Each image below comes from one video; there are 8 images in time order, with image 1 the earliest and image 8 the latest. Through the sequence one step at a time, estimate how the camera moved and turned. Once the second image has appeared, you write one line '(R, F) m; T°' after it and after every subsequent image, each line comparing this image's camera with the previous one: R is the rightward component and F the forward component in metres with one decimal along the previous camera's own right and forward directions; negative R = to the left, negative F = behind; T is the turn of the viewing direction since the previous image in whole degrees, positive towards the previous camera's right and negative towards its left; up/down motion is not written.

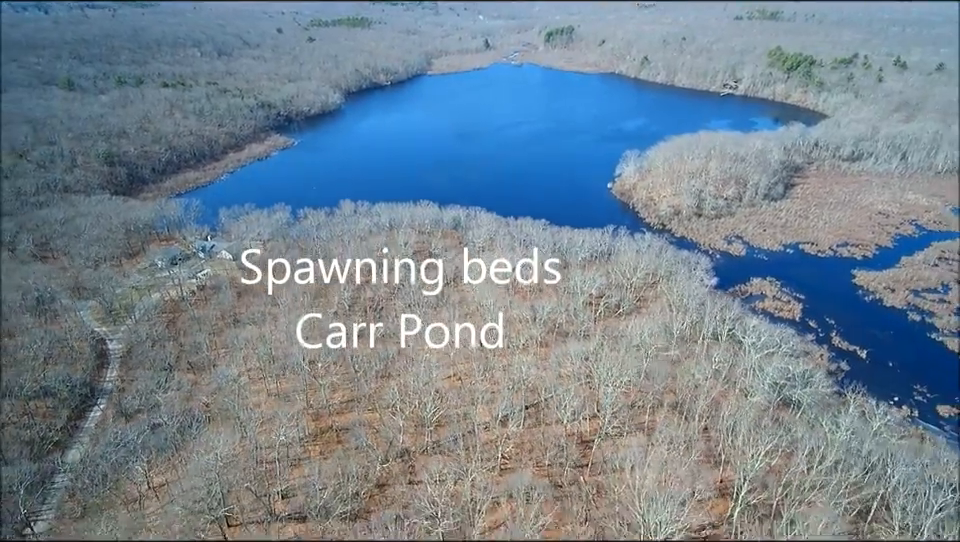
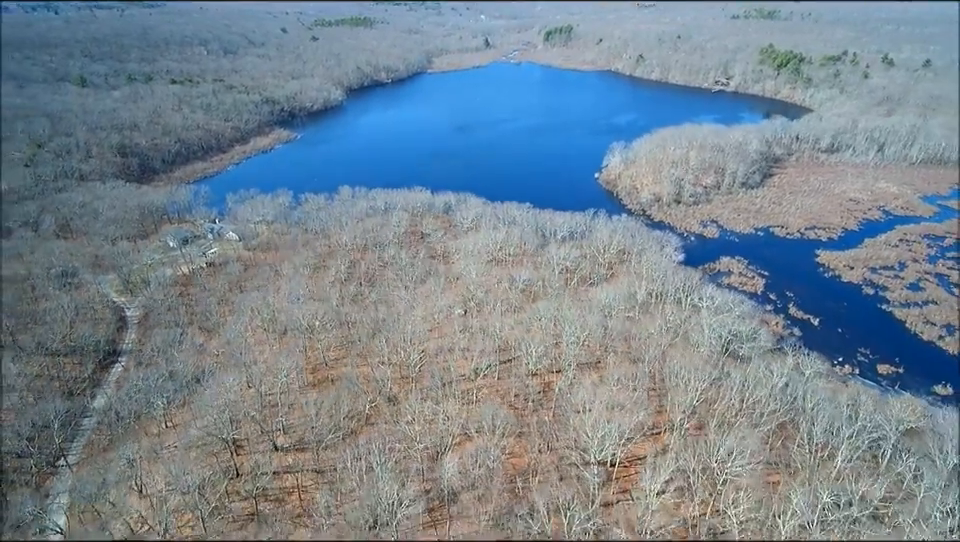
(+0.9, -2.1) m; 0°
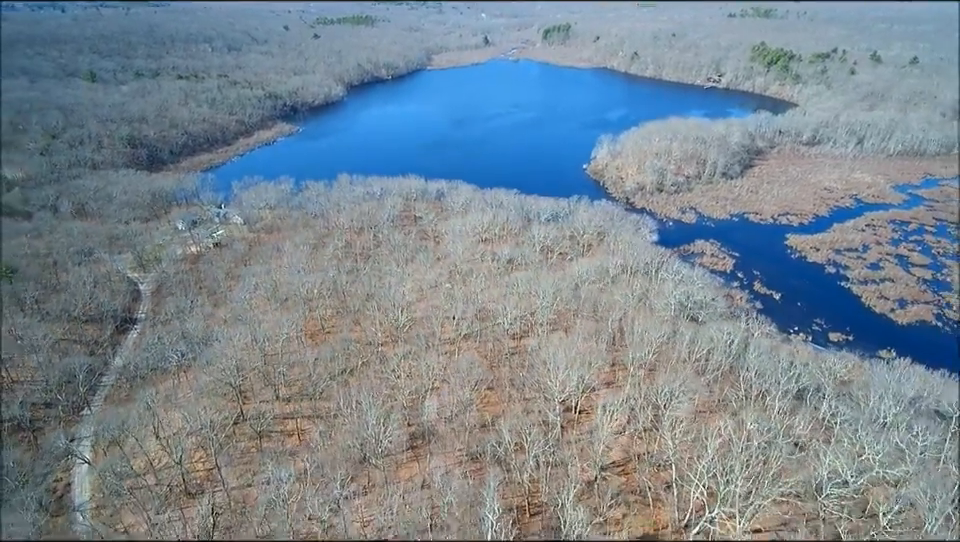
(+0.8, -1.9) m; 0°
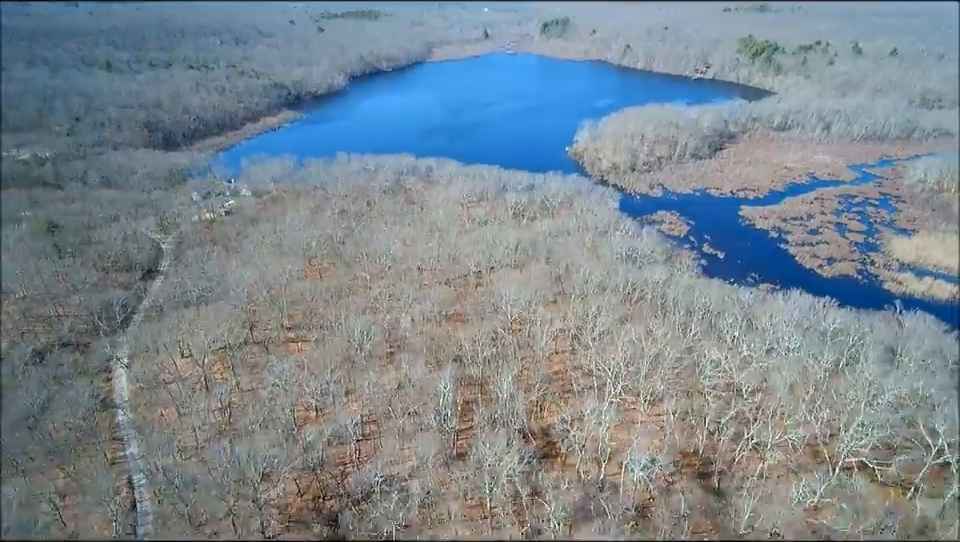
(+1.5, -3.6) m; -1°
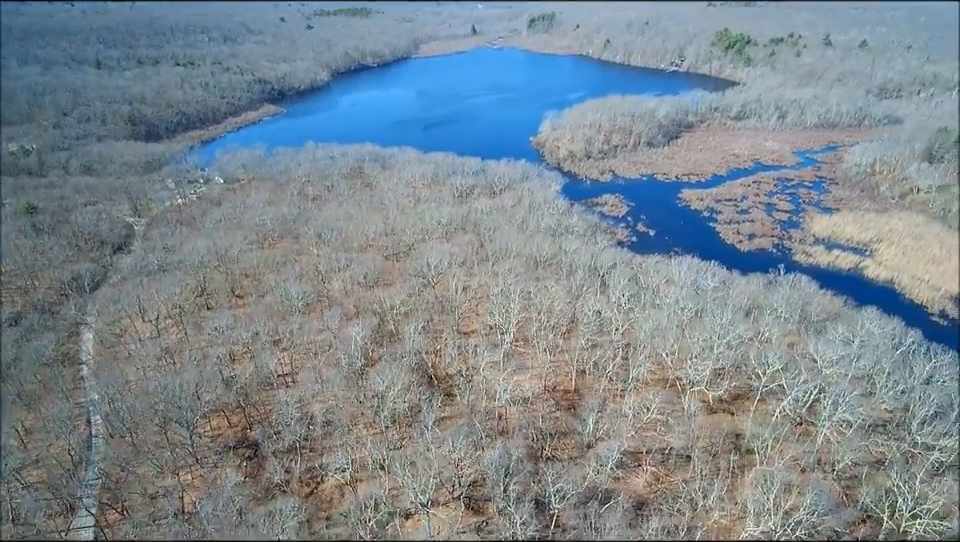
(+3.3, -2.4) m; 0°
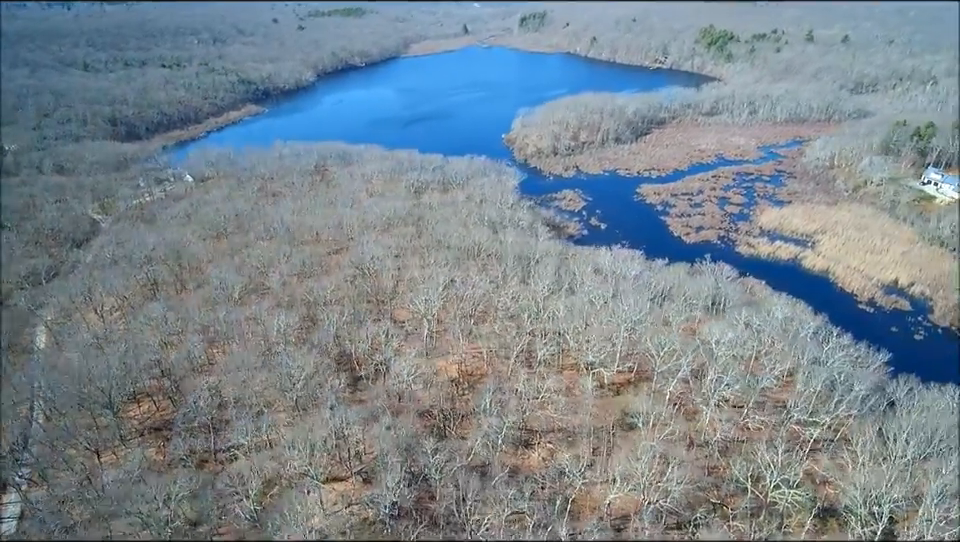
(+3.1, -0.8) m; -1°
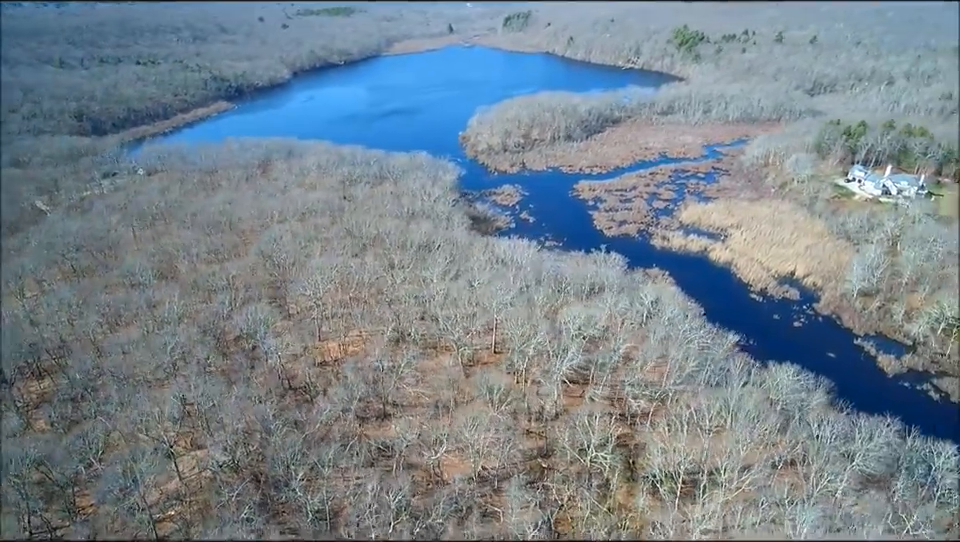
(+4.4, -1.1) m; 0°
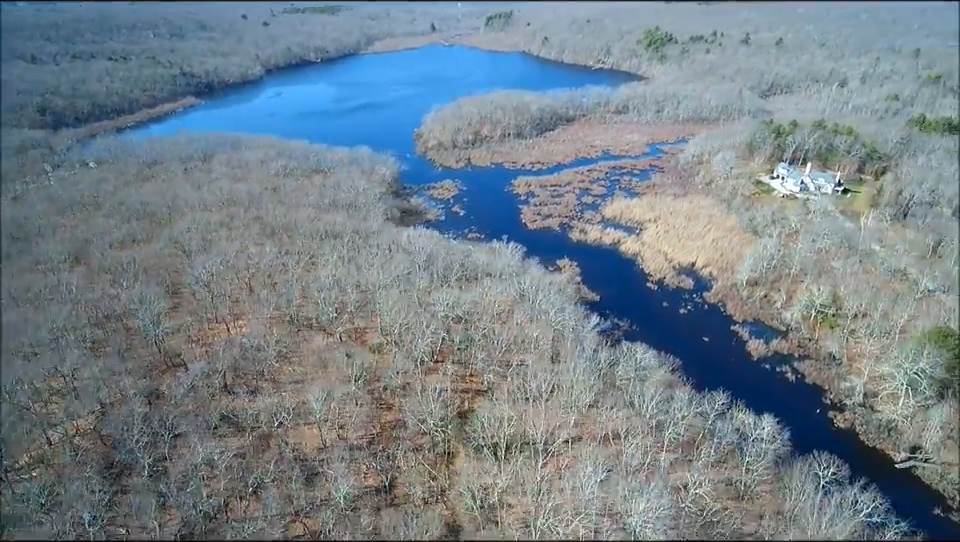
(+4.5, -1.1) m; 0°
